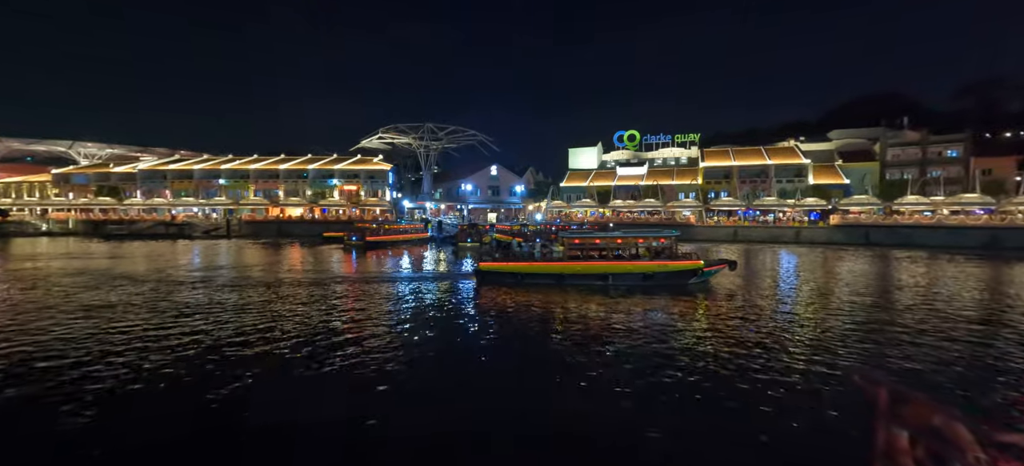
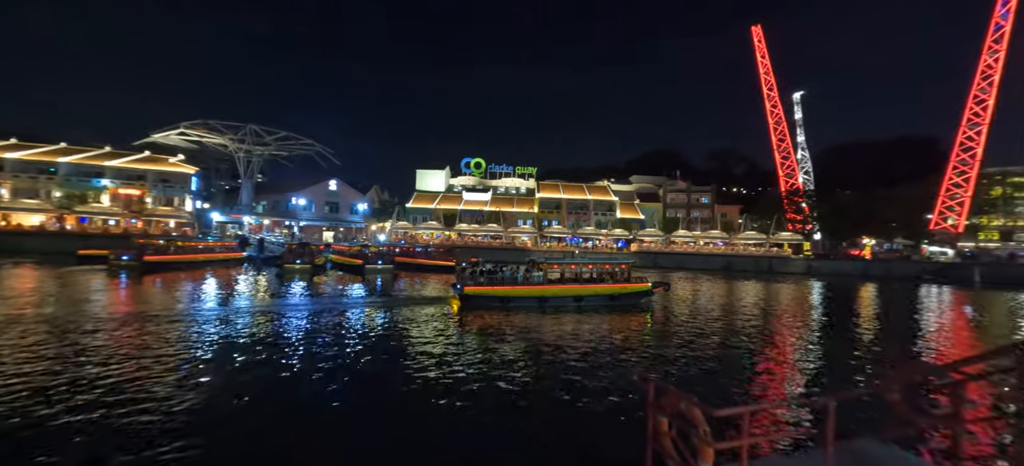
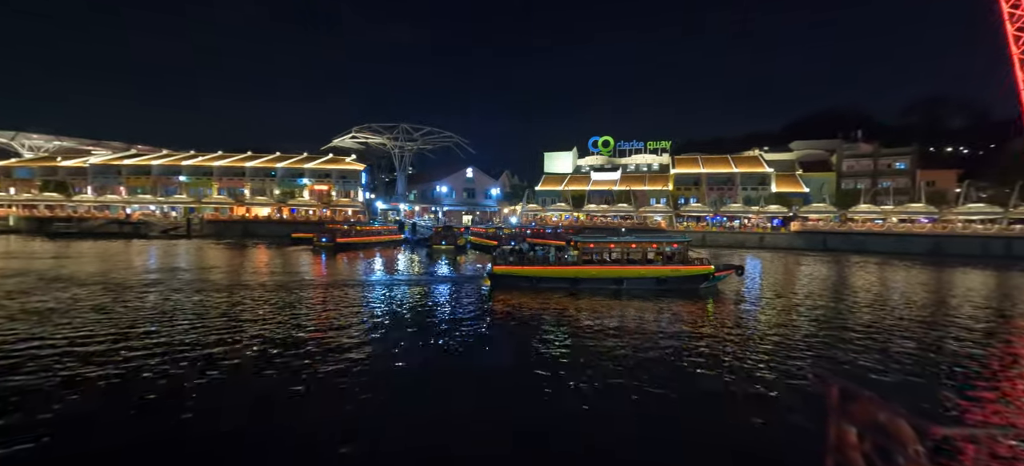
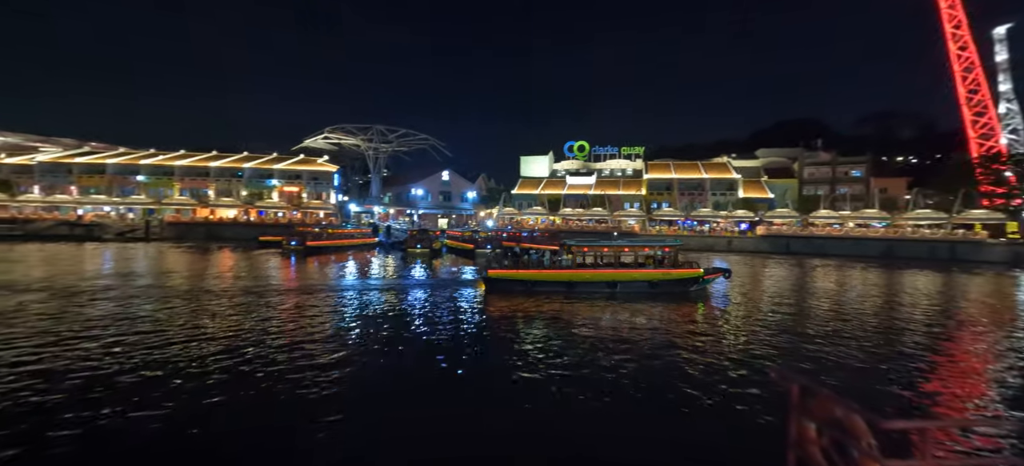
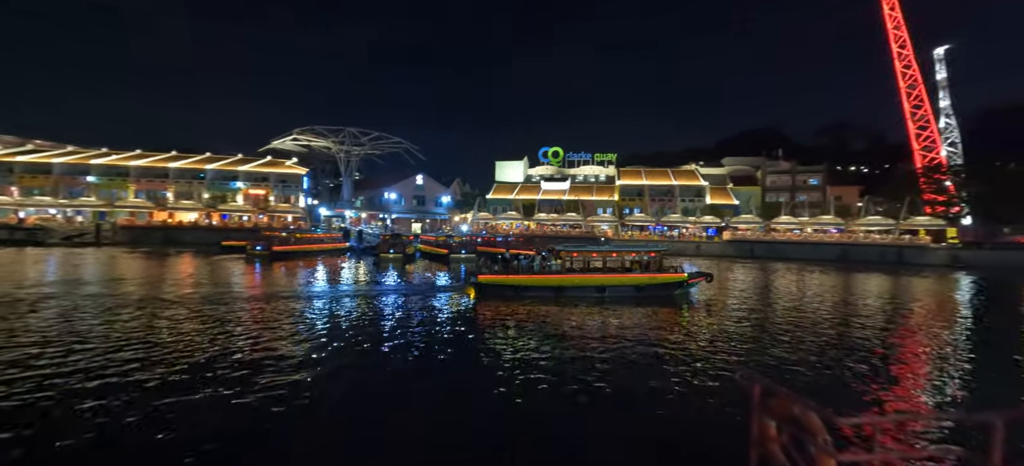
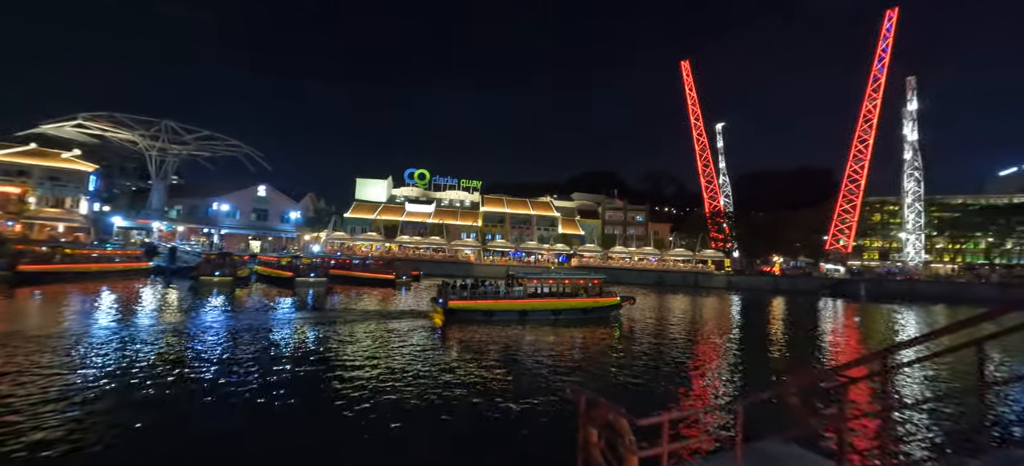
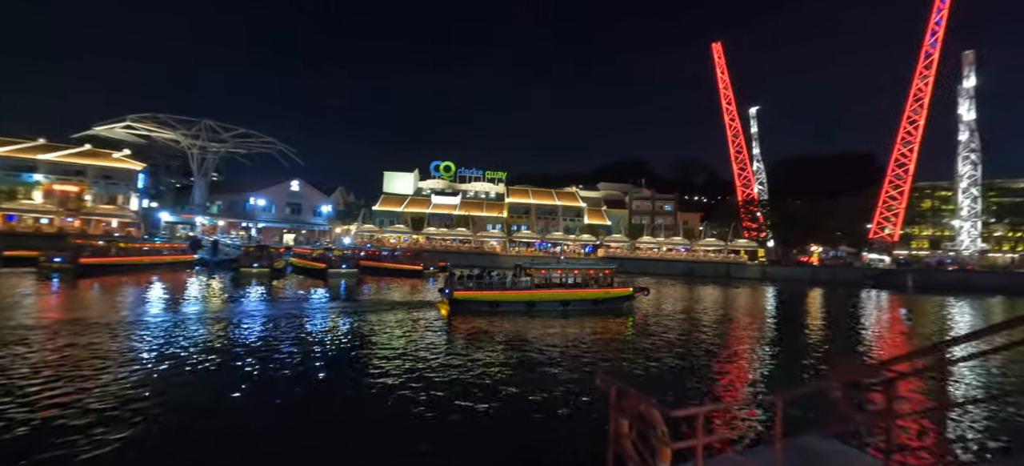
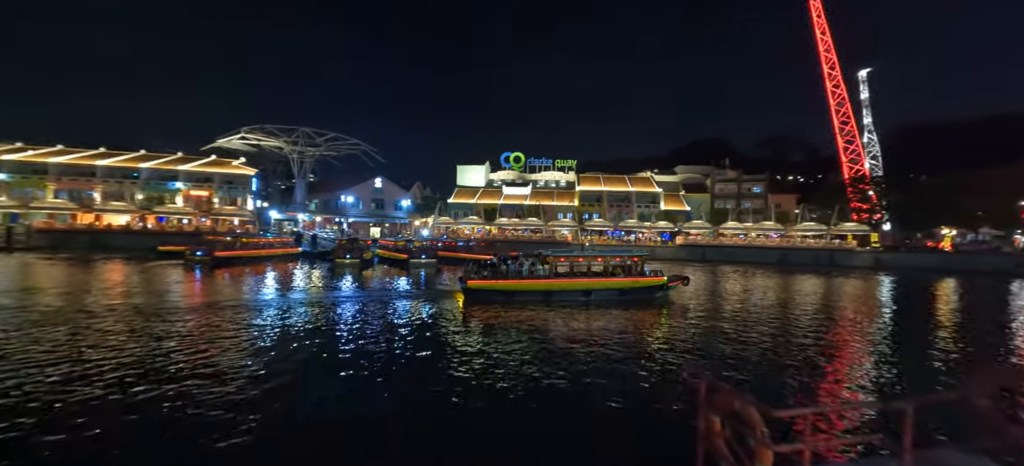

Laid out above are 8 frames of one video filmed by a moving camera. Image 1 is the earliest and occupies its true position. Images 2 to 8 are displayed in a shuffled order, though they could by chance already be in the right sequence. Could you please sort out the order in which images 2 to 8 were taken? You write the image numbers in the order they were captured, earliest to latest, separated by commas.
3, 4, 5, 8, 2, 7, 6
